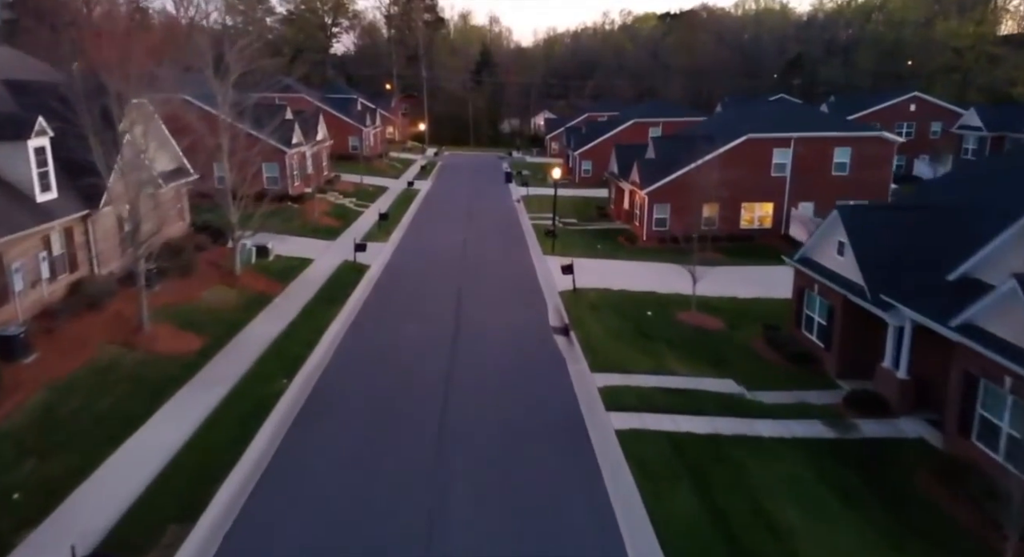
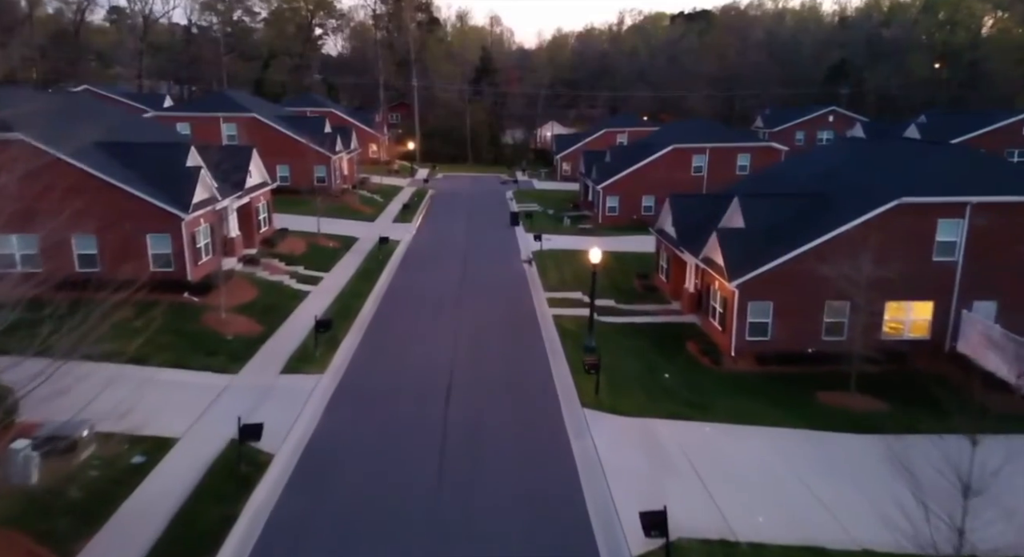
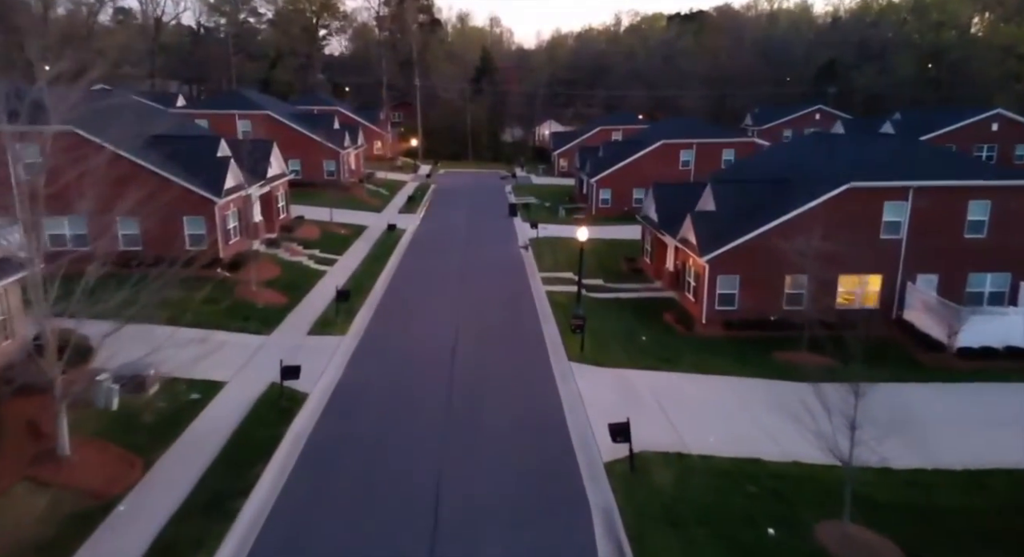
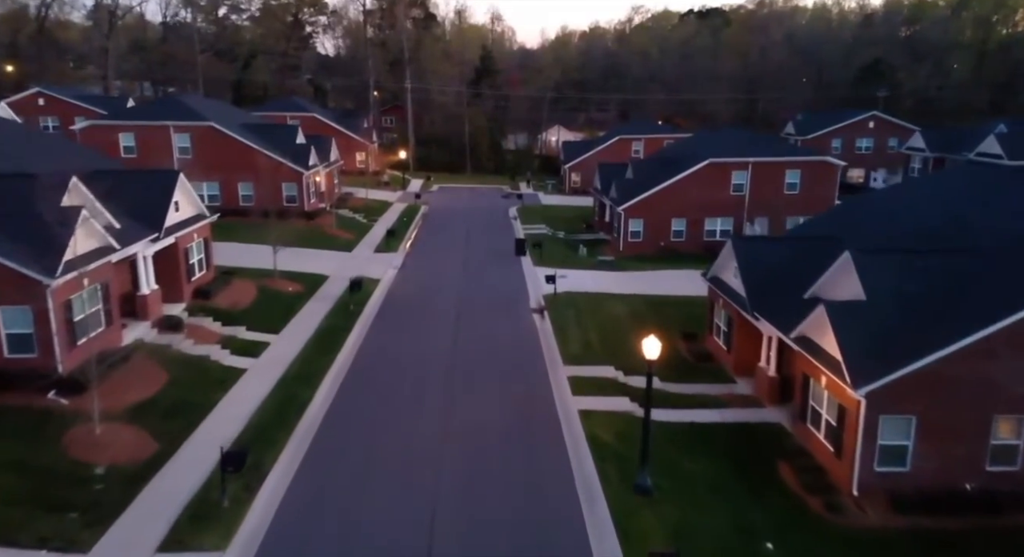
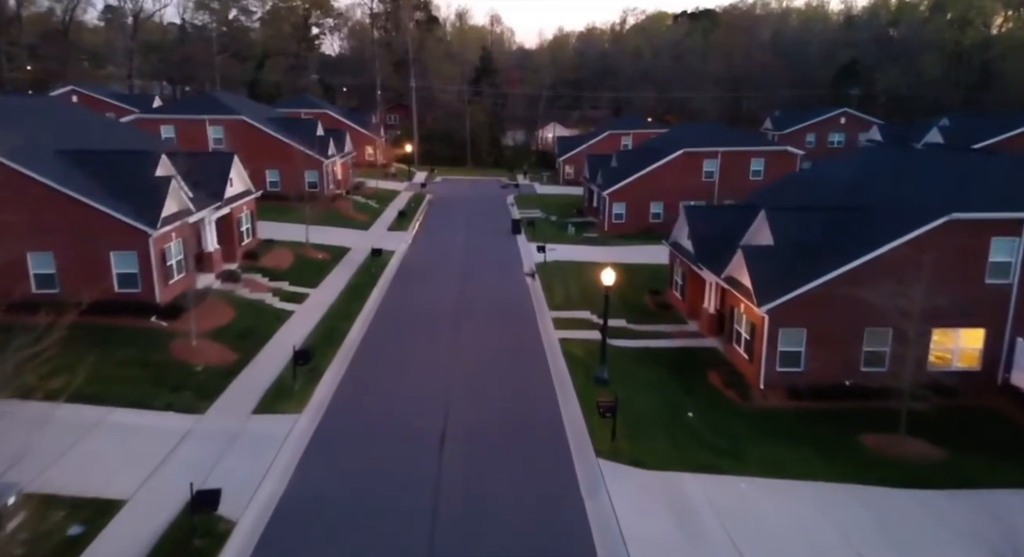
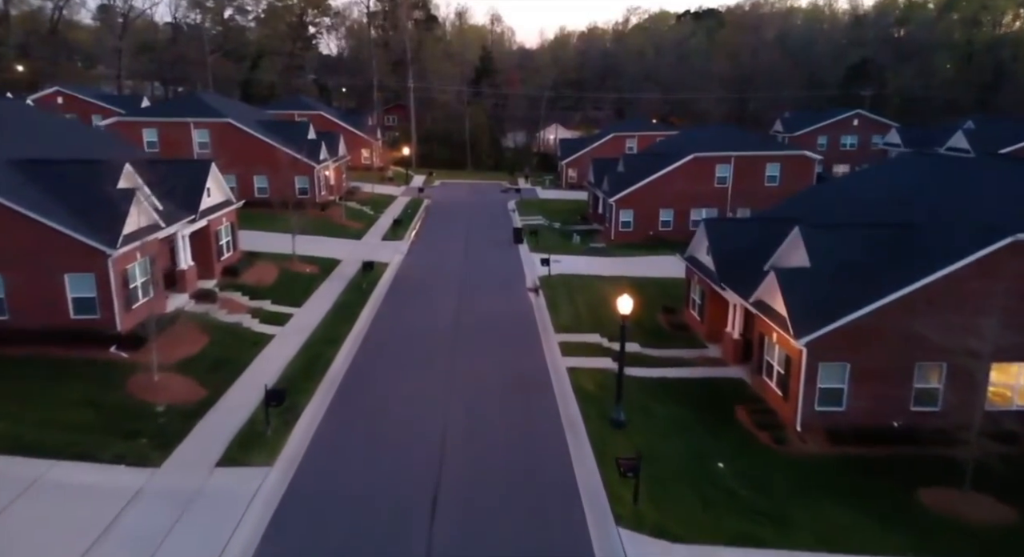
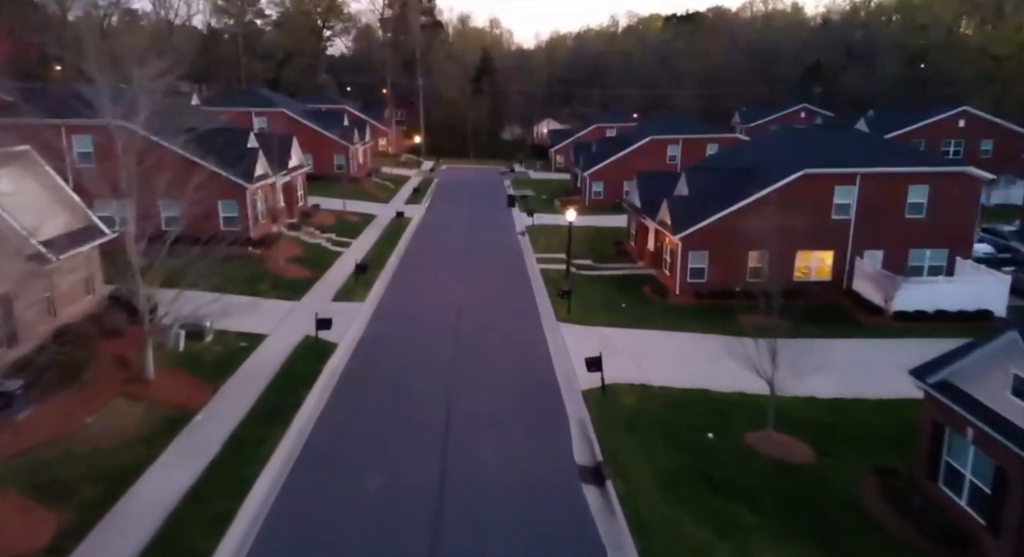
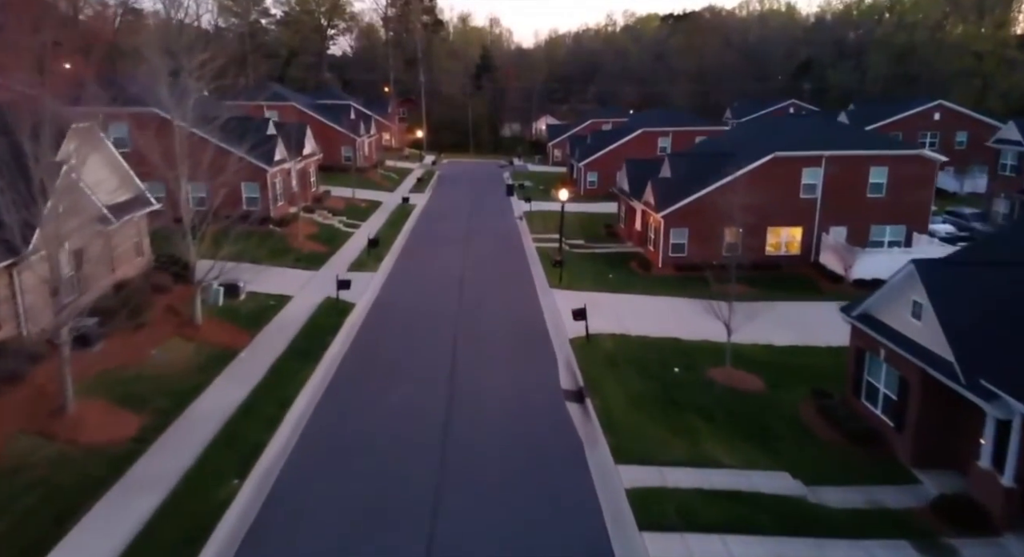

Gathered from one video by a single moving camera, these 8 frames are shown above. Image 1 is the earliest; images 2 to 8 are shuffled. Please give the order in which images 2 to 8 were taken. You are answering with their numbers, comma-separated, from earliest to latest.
8, 7, 3, 2, 5, 6, 4
